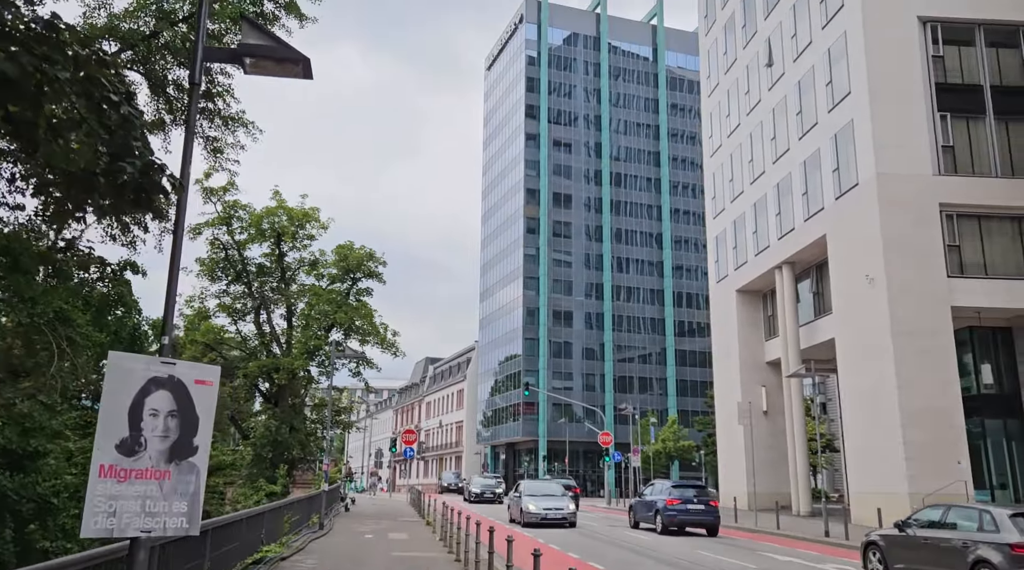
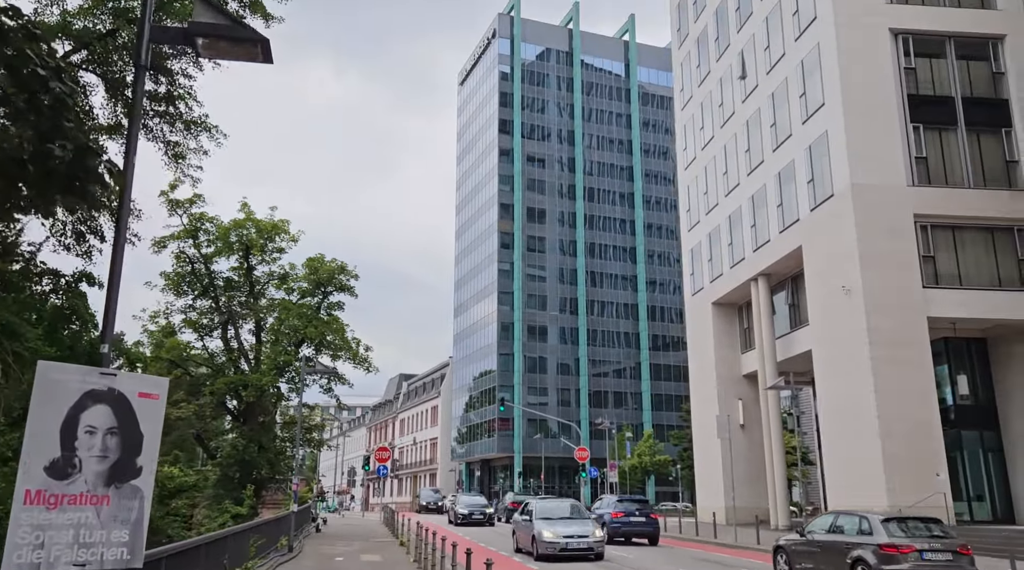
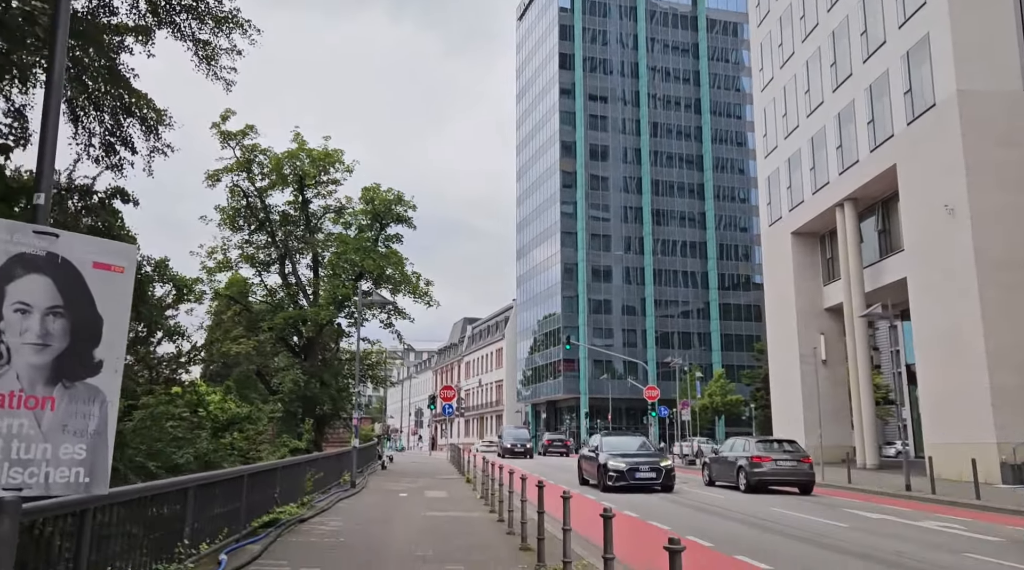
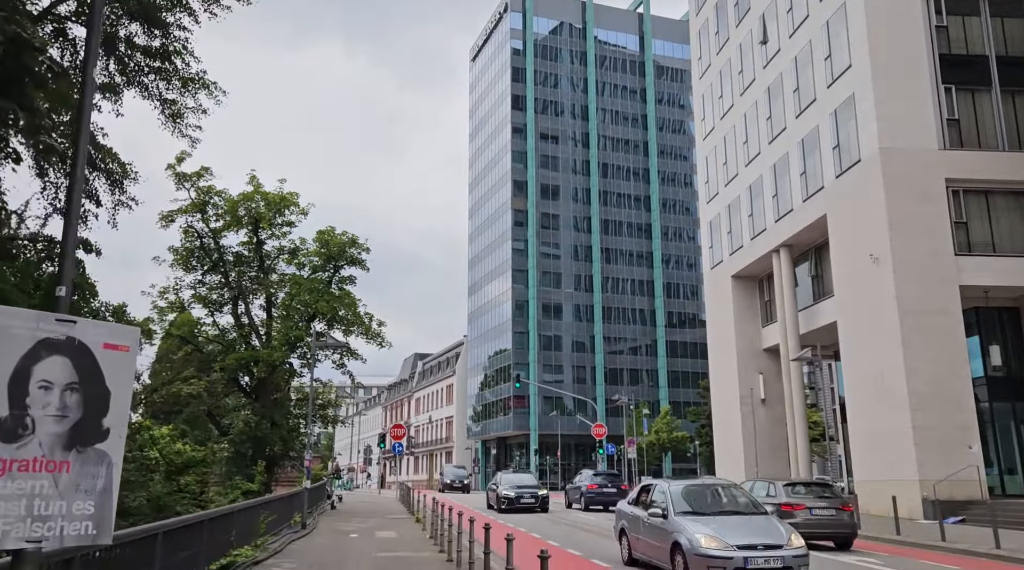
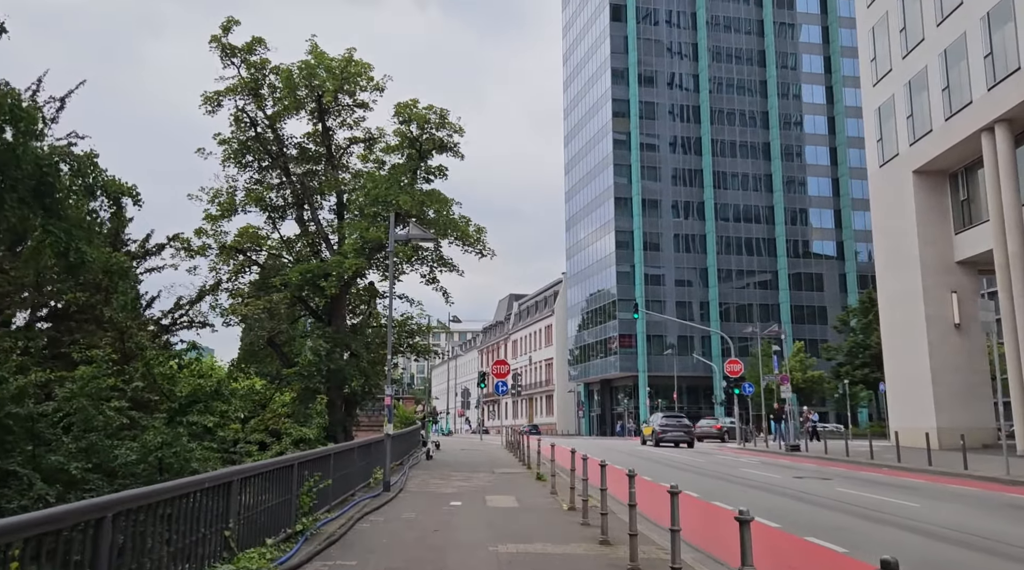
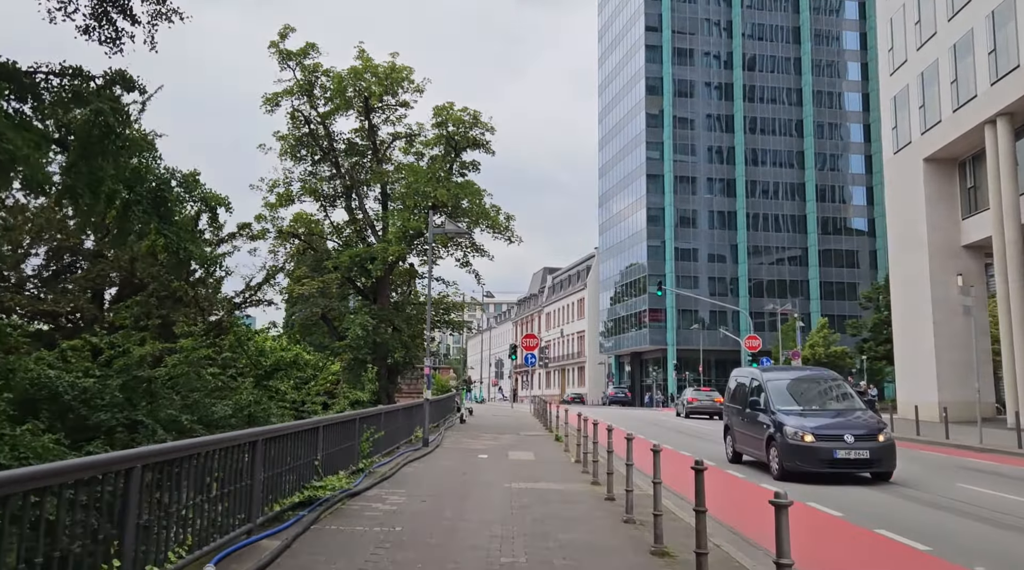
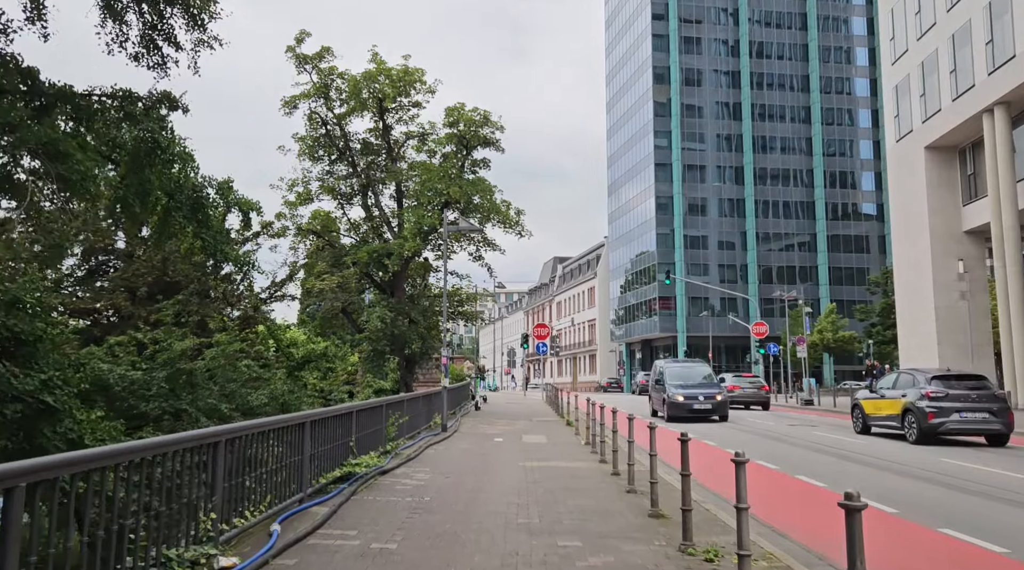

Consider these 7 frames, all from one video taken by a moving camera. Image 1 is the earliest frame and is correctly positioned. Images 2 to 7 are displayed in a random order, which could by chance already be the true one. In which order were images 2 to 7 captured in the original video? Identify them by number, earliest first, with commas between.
2, 4, 3, 7, 6, 5
